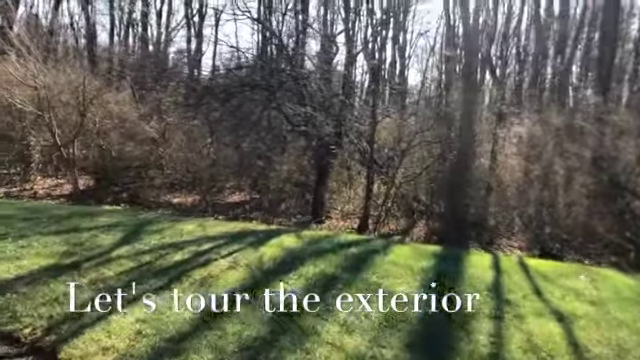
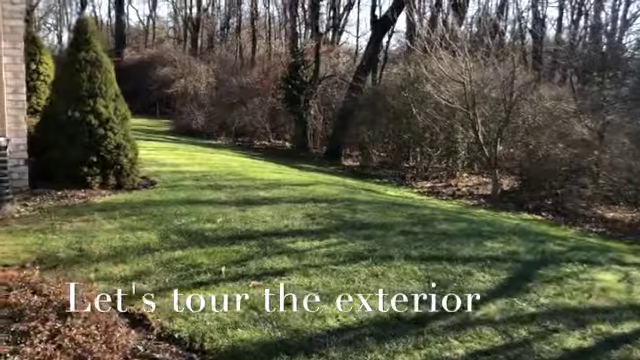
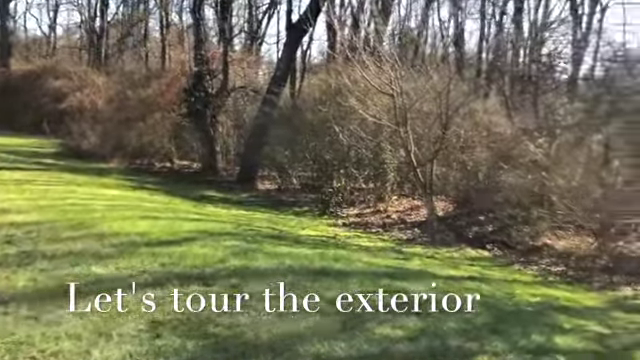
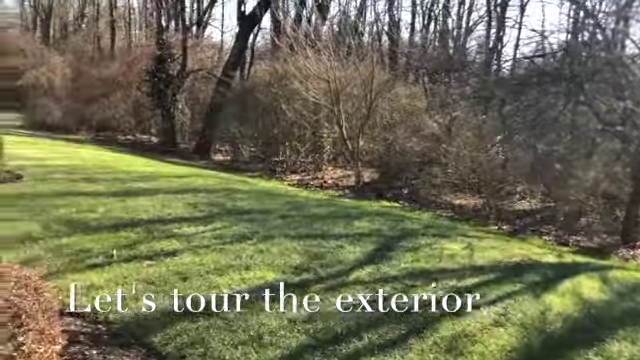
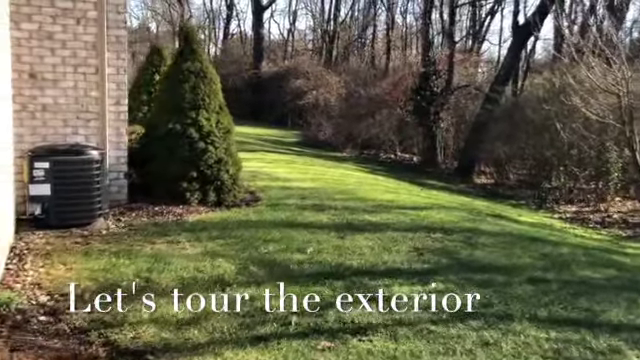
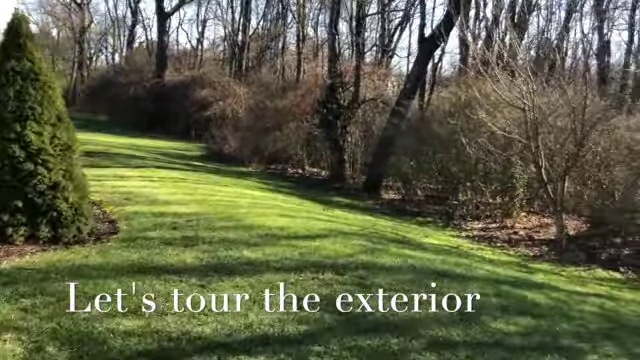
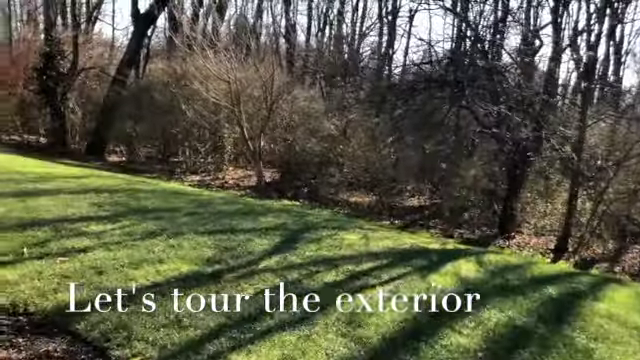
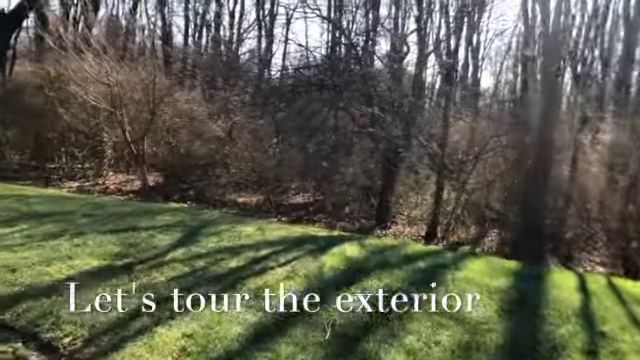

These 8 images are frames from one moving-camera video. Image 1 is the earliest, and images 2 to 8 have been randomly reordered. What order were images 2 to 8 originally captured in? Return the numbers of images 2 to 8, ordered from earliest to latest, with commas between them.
8, 7, 4, 2, 5, 6, 3
